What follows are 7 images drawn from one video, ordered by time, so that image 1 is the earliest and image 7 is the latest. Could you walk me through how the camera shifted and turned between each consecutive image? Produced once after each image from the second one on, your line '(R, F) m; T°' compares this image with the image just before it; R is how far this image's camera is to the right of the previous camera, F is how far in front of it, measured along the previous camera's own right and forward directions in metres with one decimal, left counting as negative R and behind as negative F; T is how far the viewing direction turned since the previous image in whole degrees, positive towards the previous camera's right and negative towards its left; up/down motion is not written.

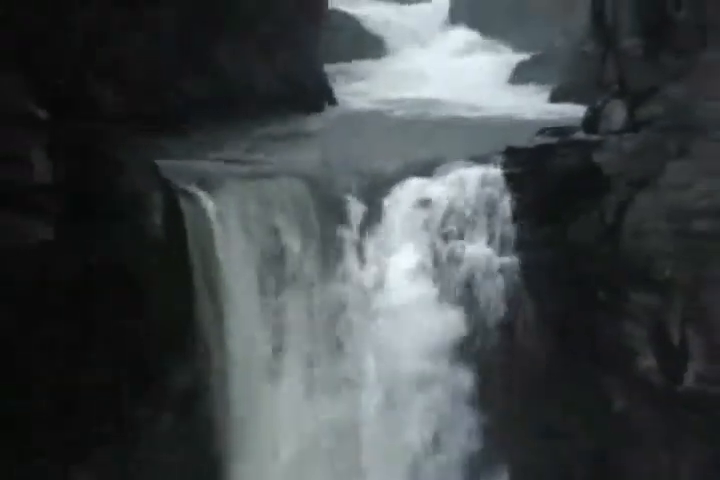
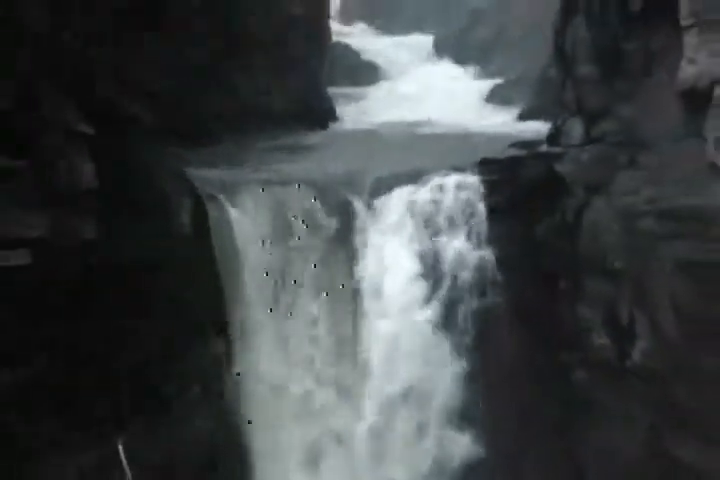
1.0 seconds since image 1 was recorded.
(+0.5, -0.6) m; -4°
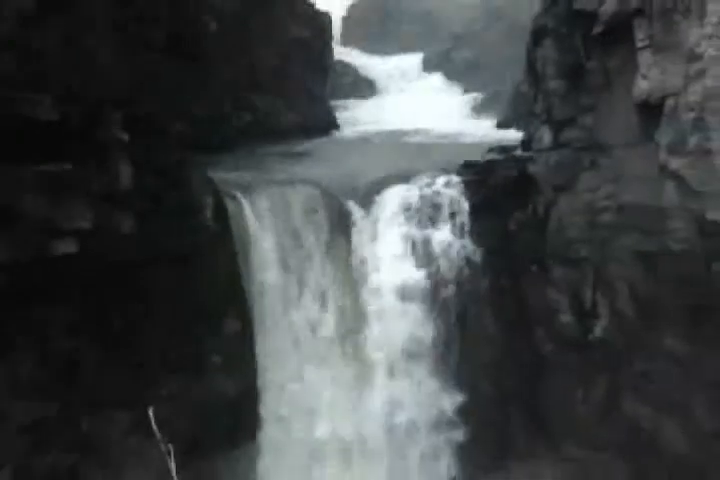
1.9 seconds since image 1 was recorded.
(+0.1, -0.9) m; -1°
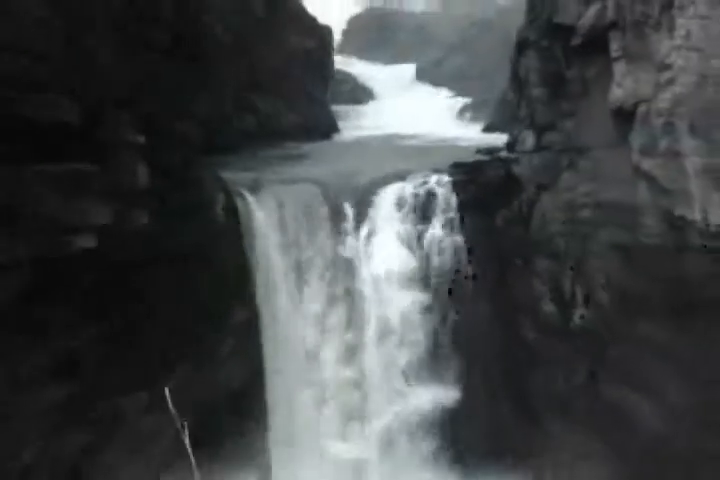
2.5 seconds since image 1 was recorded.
(0.0, -0.6) m; 0°
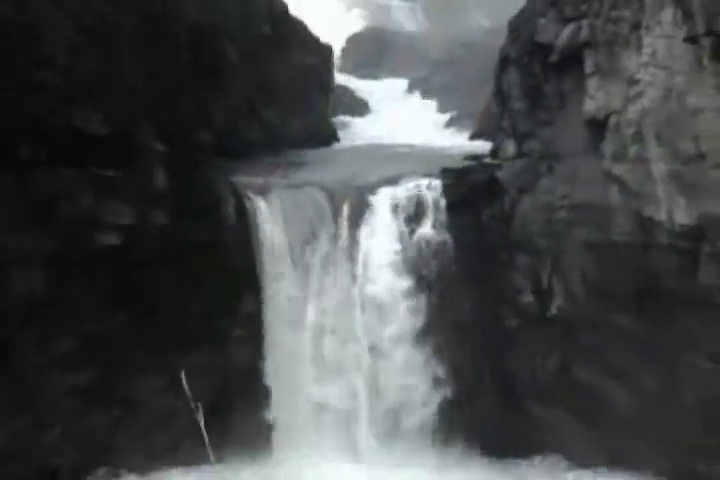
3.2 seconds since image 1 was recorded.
(0.0, -0.7) m; 0°
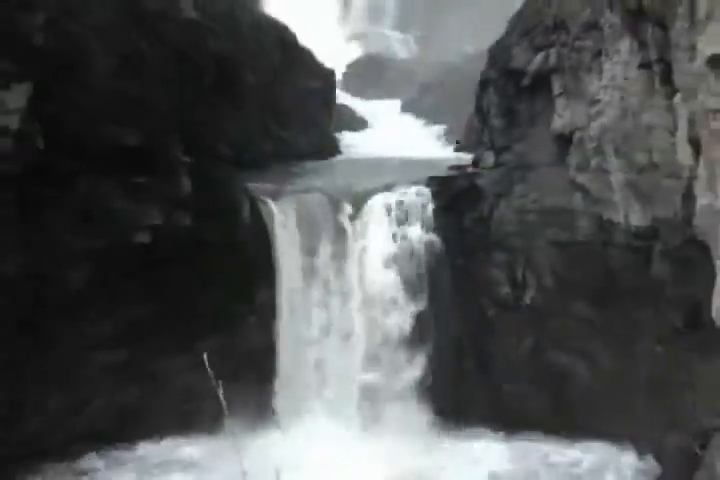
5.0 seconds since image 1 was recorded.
(+0.1, -1.2) m; 0°
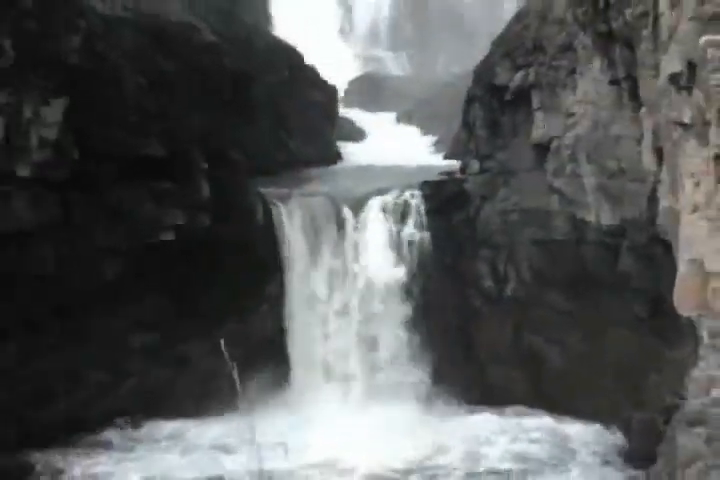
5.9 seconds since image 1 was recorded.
(-0.1, -1.0) m; 0°
